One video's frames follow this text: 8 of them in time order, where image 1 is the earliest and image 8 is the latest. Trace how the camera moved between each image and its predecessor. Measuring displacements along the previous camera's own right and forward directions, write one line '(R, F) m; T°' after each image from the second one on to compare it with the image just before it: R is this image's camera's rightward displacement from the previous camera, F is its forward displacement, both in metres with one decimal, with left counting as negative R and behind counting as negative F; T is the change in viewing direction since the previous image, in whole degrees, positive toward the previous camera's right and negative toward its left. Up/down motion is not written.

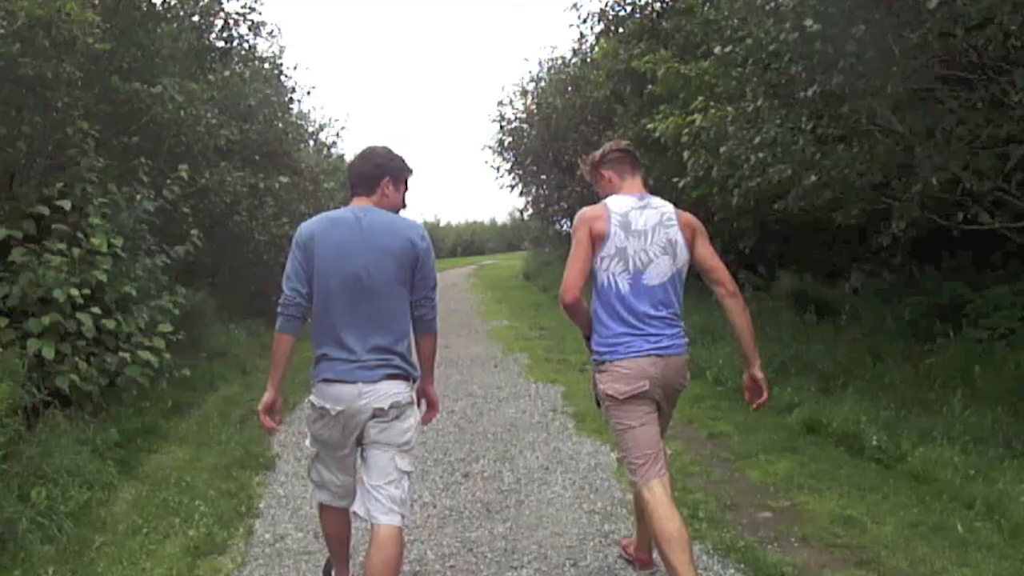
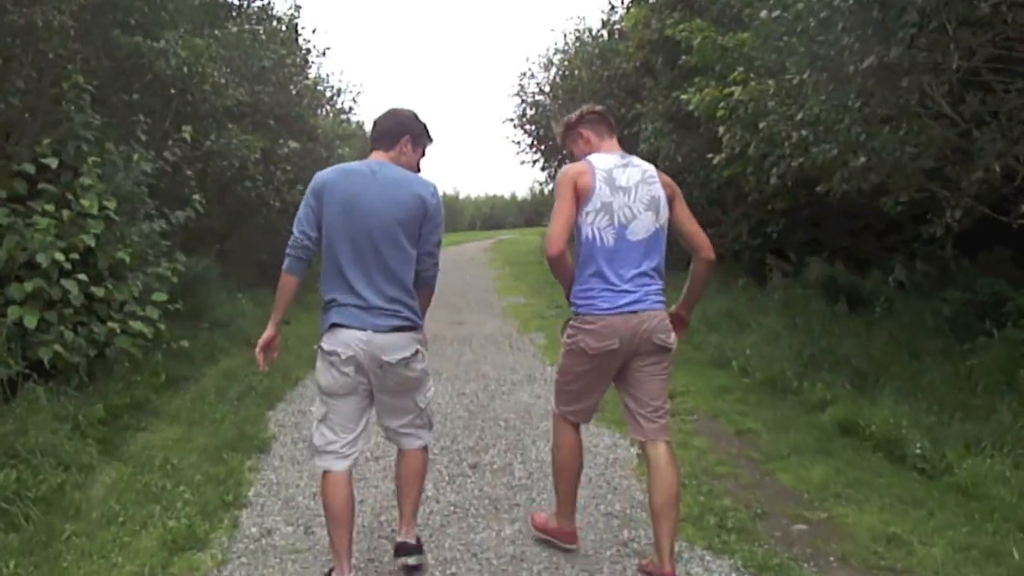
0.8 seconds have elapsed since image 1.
(0.0, +0.6) m; -1°
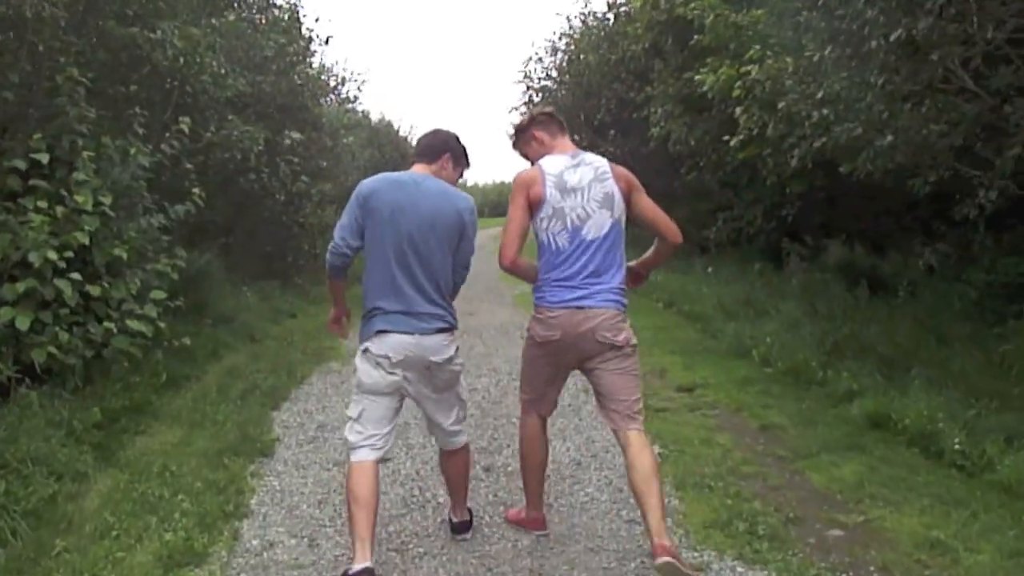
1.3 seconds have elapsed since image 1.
(0.0, +0.3) m; 0°
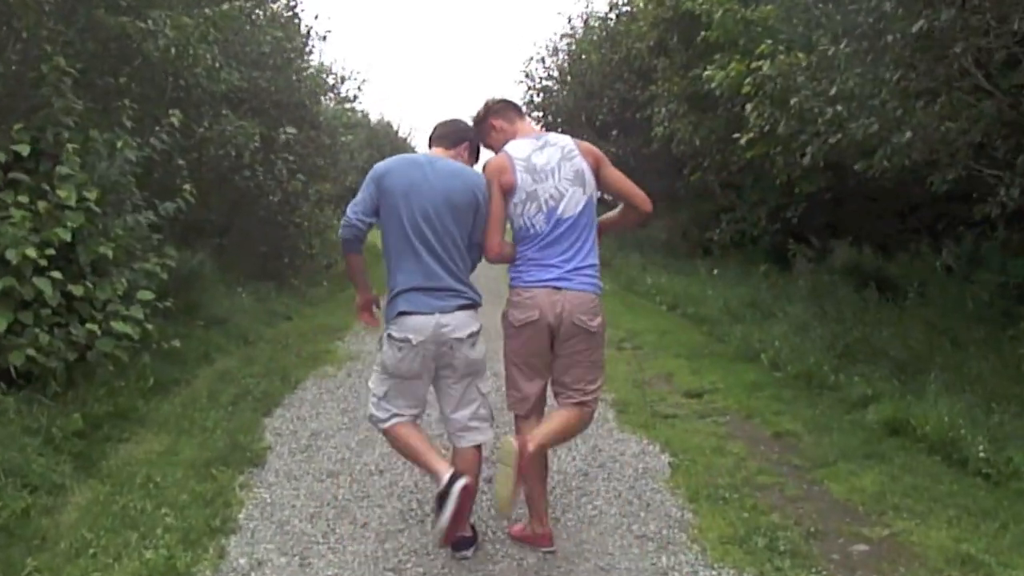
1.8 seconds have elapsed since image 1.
(0.0, +0.3) m; 0°
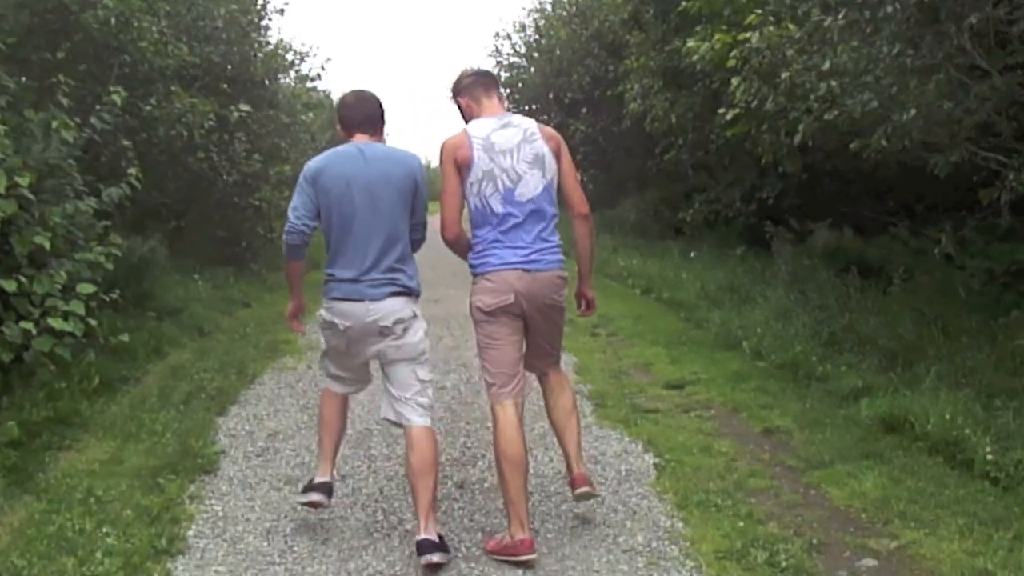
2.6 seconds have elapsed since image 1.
(0.0, +0.5) m; +2°
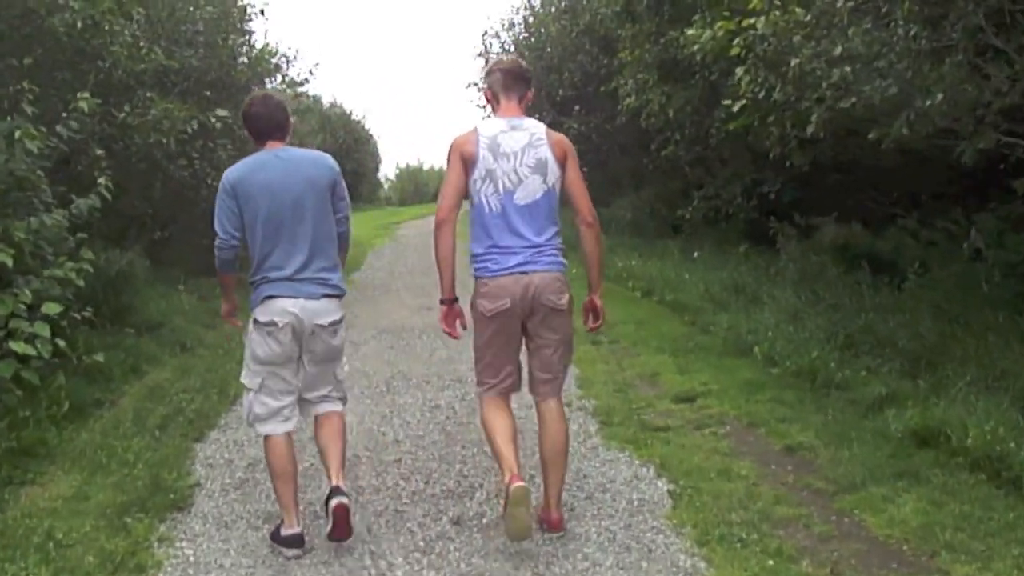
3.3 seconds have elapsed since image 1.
(0.0, +0.5) m; 0°
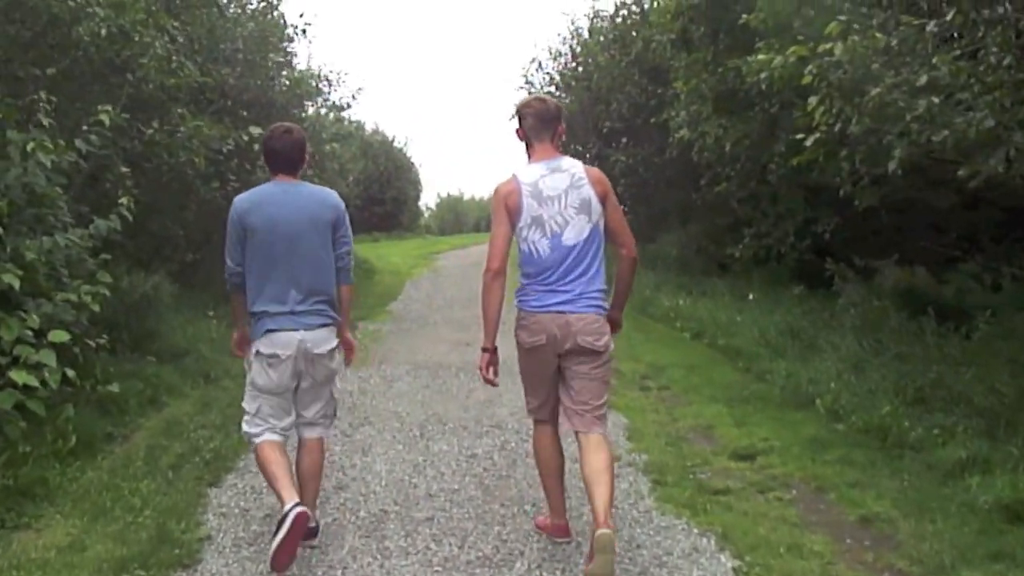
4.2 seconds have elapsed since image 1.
(-0.1, +0.6) m; -2°
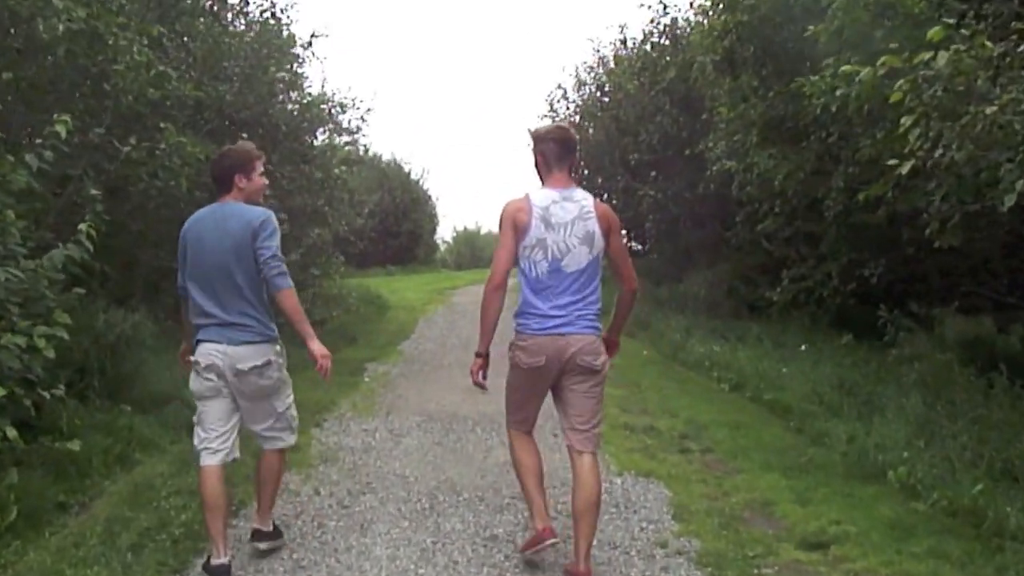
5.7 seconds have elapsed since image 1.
(-0.1, +1.1) m; -1°
